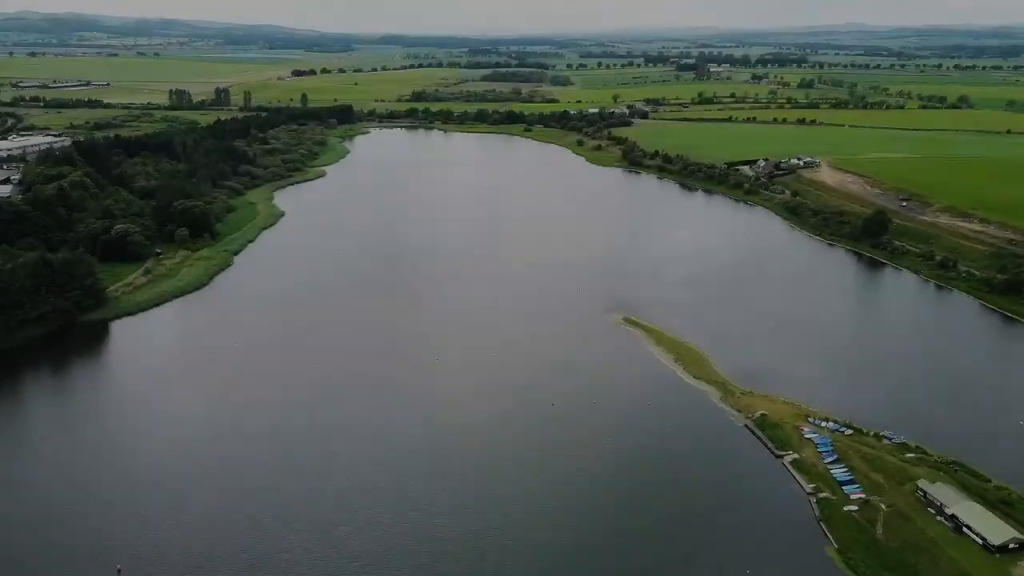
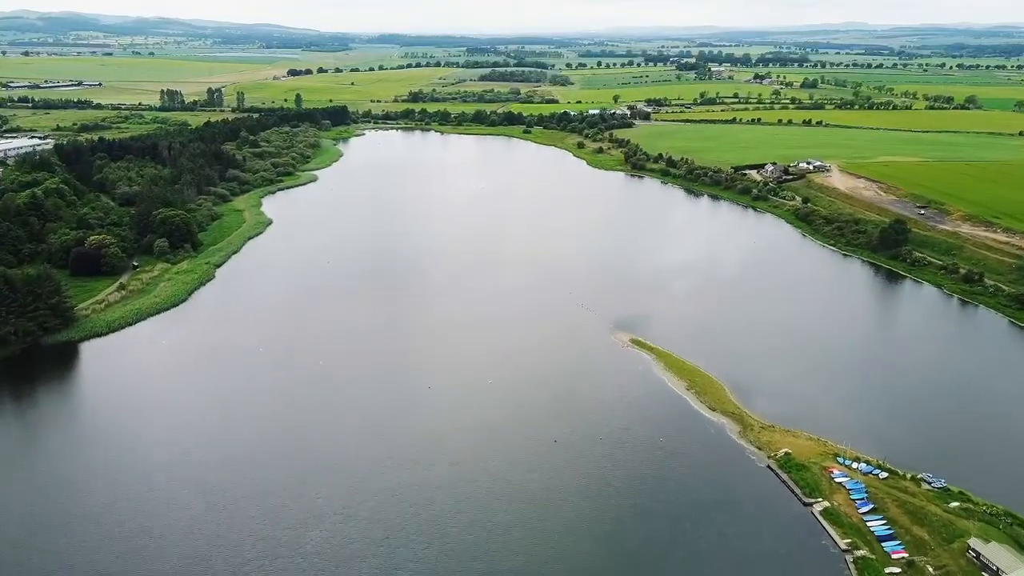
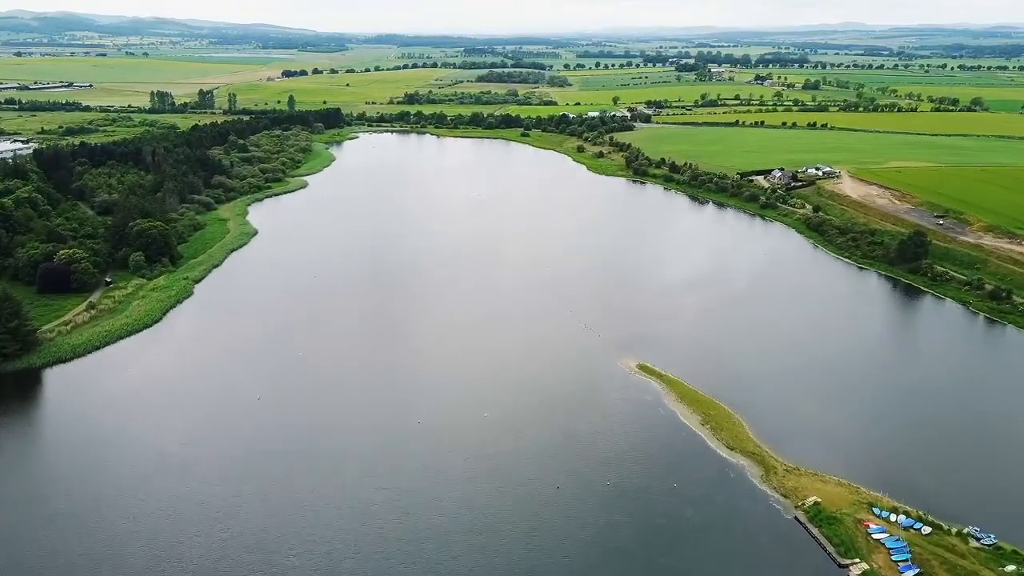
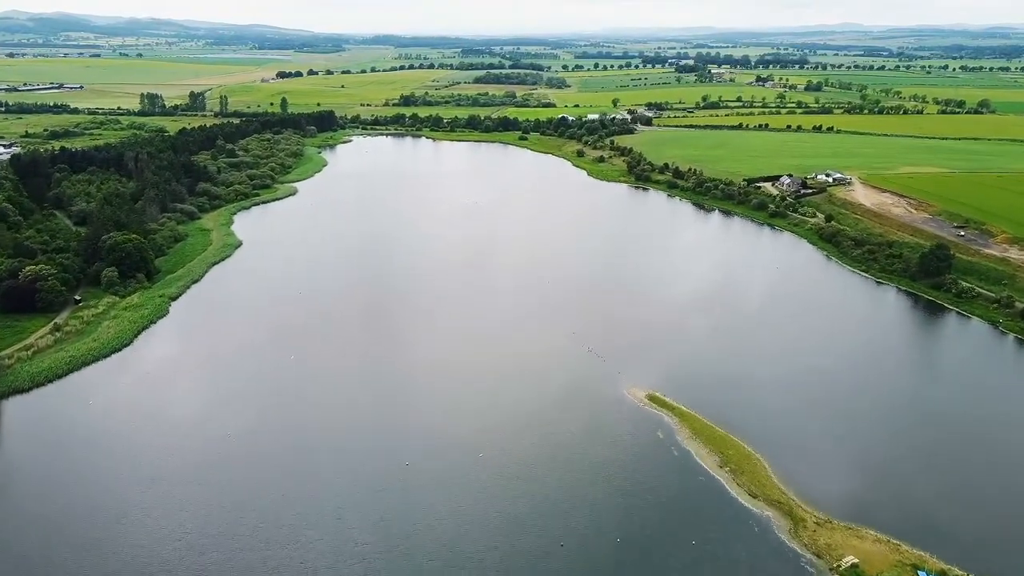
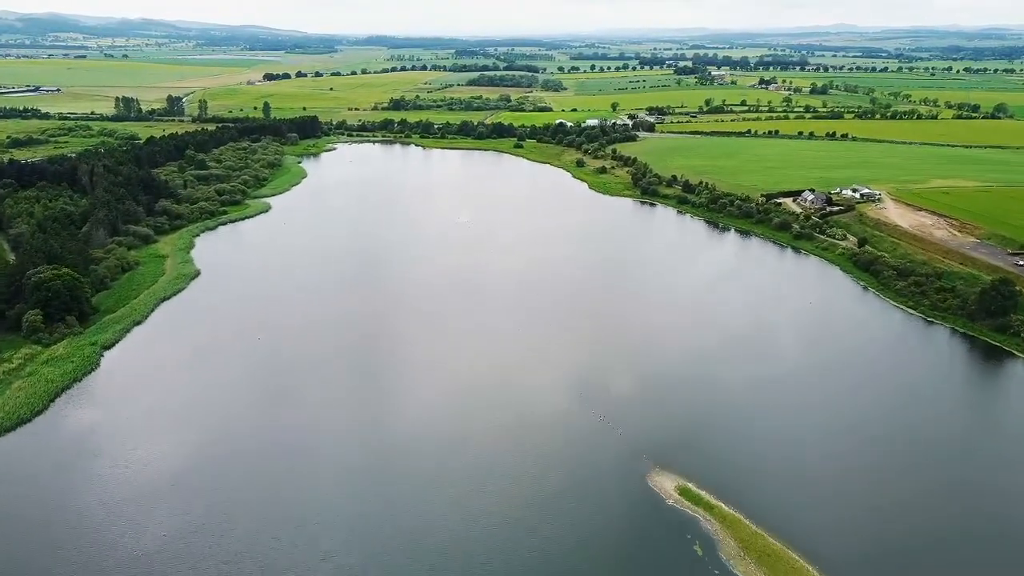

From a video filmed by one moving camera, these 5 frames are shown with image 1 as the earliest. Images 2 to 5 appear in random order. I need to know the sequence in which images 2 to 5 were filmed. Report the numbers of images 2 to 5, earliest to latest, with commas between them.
2, 3, 4, 5
